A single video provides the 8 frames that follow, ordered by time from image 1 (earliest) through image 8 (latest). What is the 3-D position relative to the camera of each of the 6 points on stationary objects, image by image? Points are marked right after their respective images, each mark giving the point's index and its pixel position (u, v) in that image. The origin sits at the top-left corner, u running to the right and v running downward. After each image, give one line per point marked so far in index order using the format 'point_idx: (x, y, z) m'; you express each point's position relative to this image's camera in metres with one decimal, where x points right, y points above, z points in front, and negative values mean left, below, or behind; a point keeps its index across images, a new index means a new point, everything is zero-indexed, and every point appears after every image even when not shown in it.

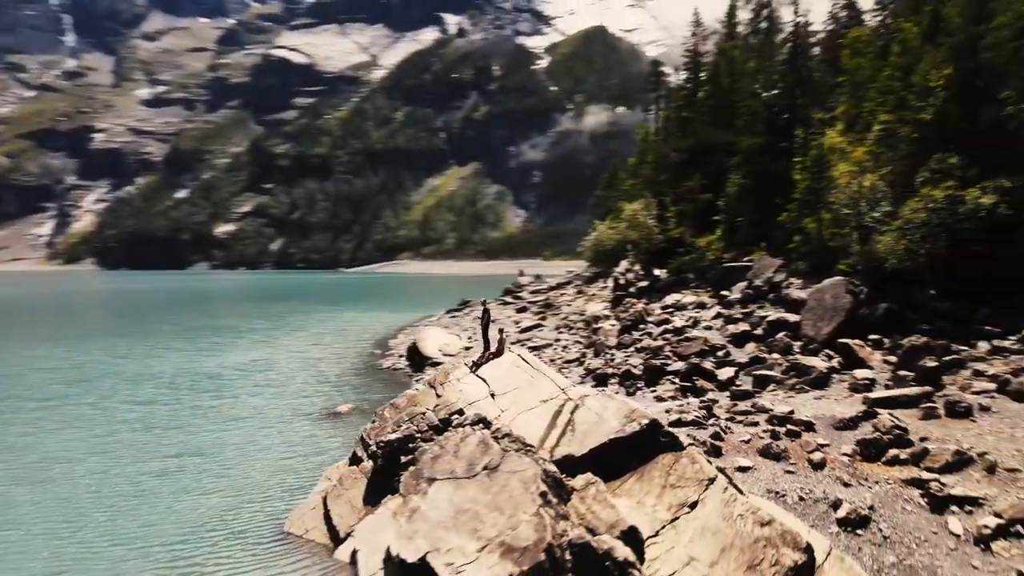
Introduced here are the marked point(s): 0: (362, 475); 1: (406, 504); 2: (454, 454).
0: (-3.8, -4.8, +19.0) m
1: (-2.3, -4.8, +16.3) m
2: (-1.3, -3.9, +17.0) m
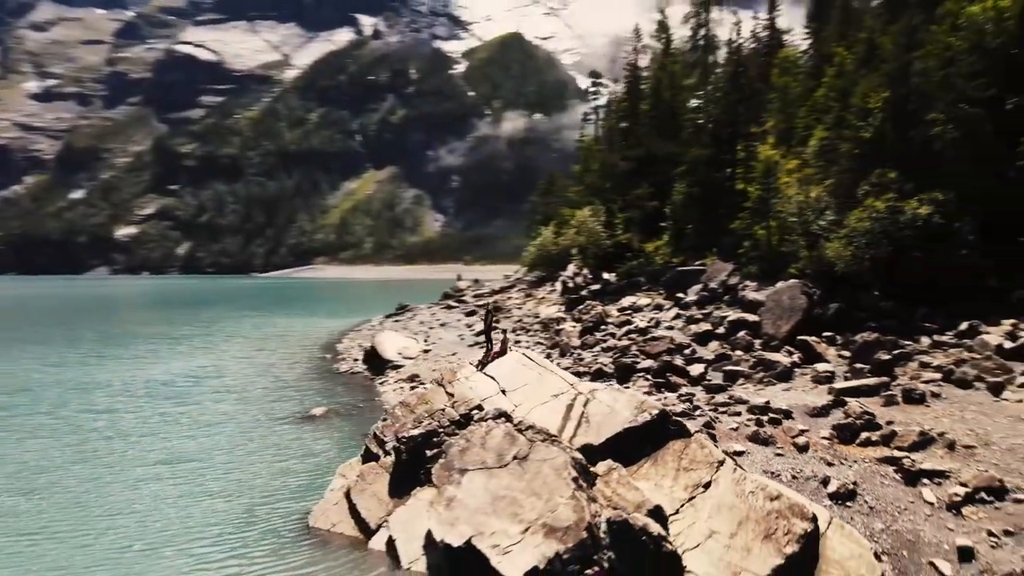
0: (-3.4, -4.9, +19.8) m
1: (-1.6, -4.8, +17.3) m
2: (-0.7, -3.9, +18.1) m
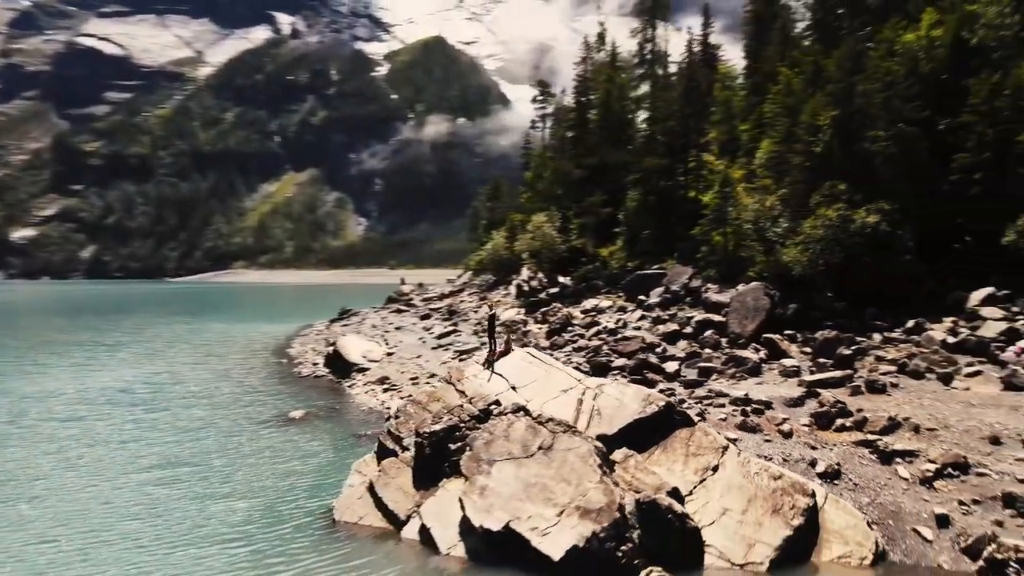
0: (-3.0, -4.9, +20.7) m
1: (-0.9, -4.9, +18.3) m
2: (-0.1, -4.0, +19.3) m
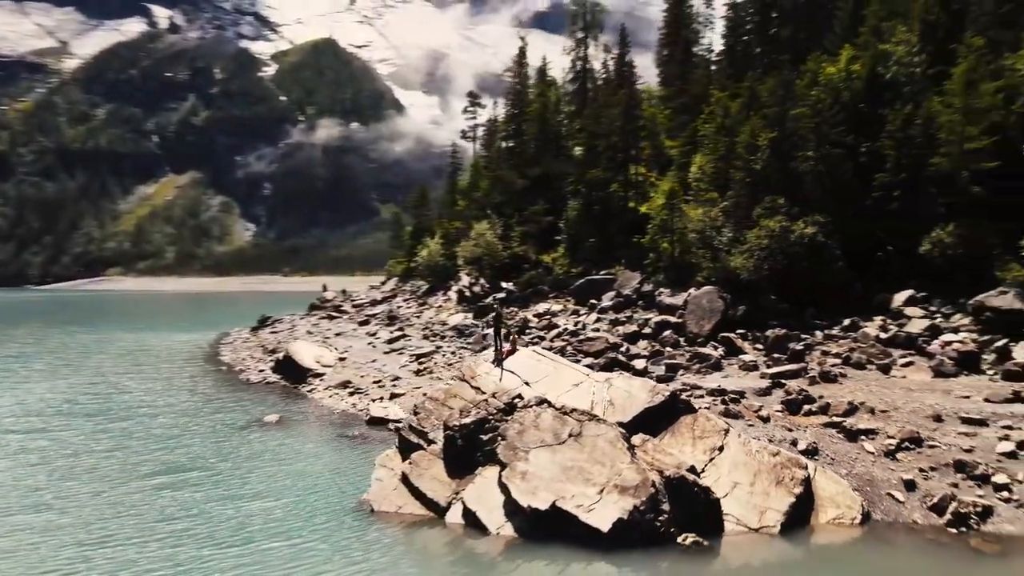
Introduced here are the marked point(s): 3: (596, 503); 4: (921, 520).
0: (-2.3, -5.0, +22.0) m
1: (+0.1, -5.0, +20.0) m
2: (+0.7, -4.0, +21.1) m
3: (+2.2, -5.5, +18.7) m
4: (+11.1, -6.3, +19.7) m
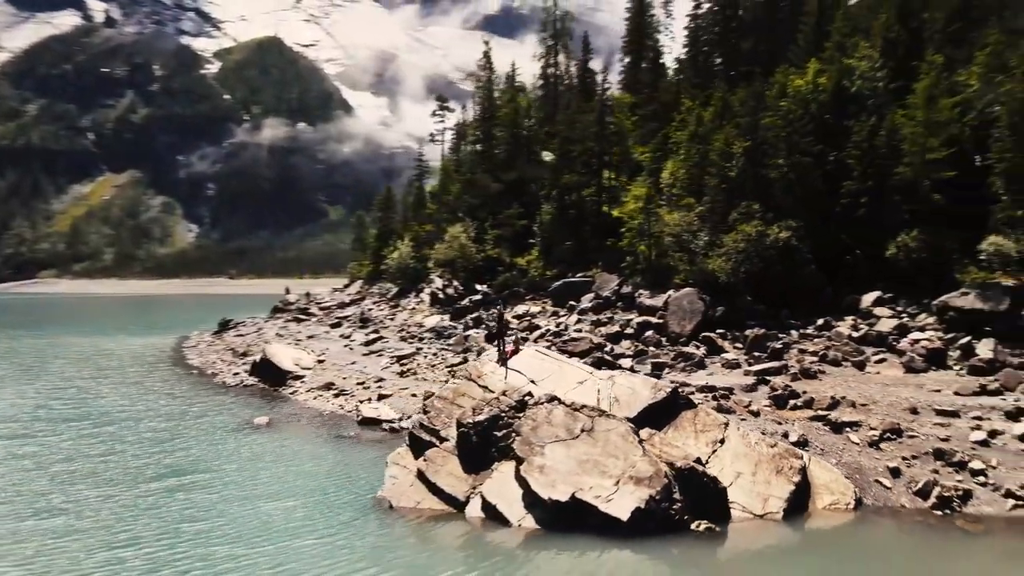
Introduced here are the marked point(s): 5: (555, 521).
0: (-2.0, -5.1, +22.7) m
1: (+0.6, -5.0, +20.8) m
2: (+1.2, -4.1, +21.9) m
3: (+2.8, -5.5, +19.7) m
4: (+11.6, -6.3, +21.3) m
5: (+1.2, -6.3, +19.8) m
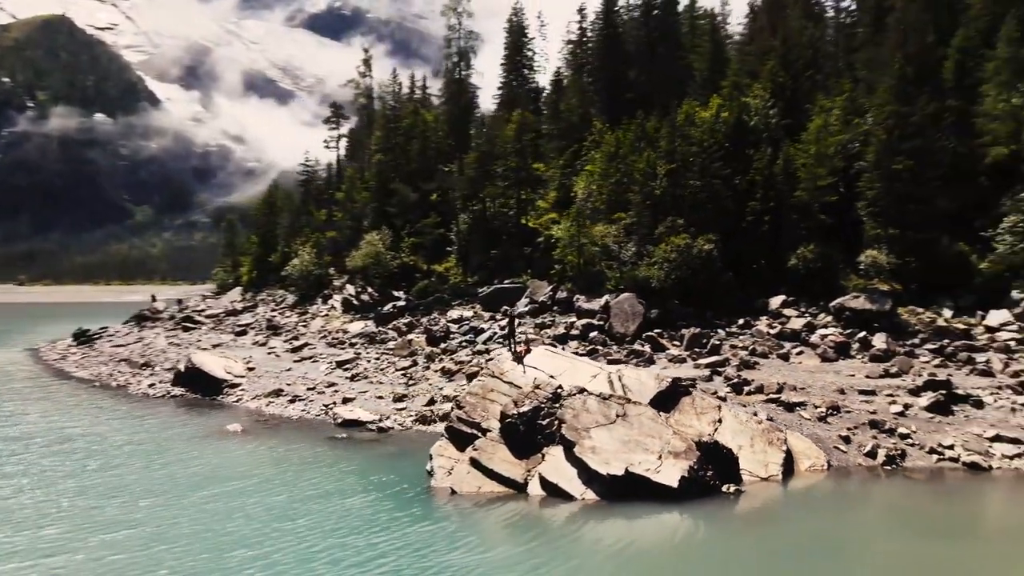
0: (-0.6, -5.3, +25.1) m
1: (+2.3, -5.1, +23.8) m
2: (+2.6, -4.2, +25.1) m
3: (+4.7, -5.7, +23.2) m
4: (+12.9, -6.5, +26.9) m
5: (+3.1, -6.5, +23.0) m
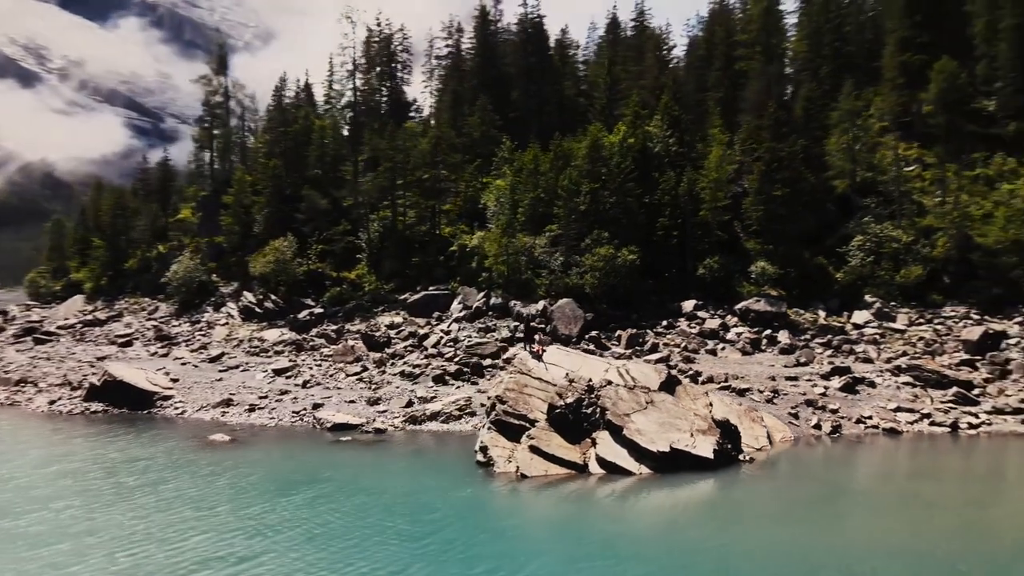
0: (+1.3, -5.4, +27.9) m
1: (+4.4, -5.3, +27.5) m
2: (+4.4, -4.4, +28.8) m
3: (+6.9, -5.8, +27.6) m
4: (+13.8, -6.7, +33.4) m
5: (+5.5, -6.6, +27.0) m
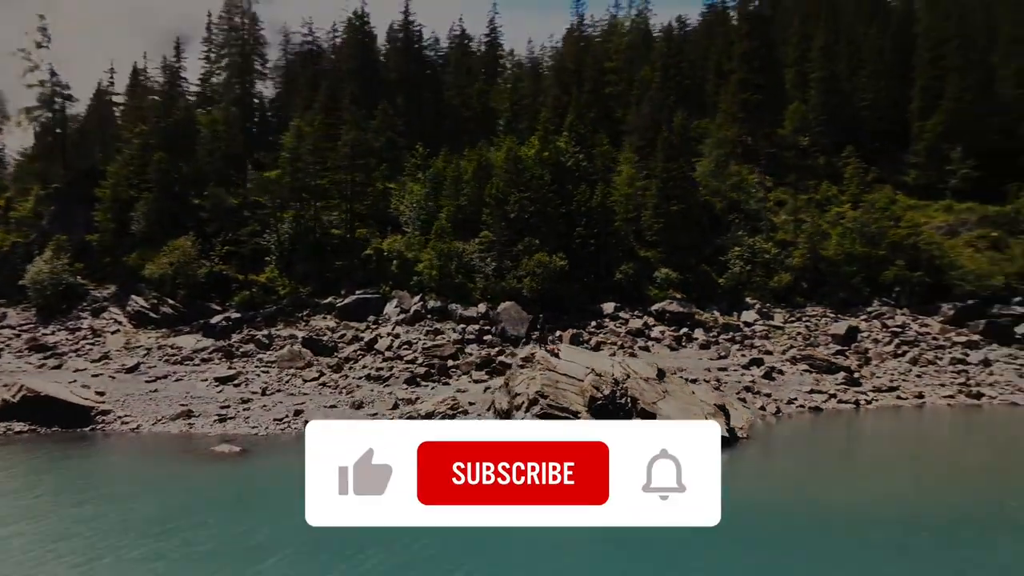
0: (+3.3, -5.6, +30.8) m
1: (+6.4, -5.5, +31.4) m
2: (+5.9, -4.6, +32.6) m
3: (+8.7, -6.0, +32.2) m
4: (+13.5, -6.9, +39.7) m
5: (+7.5, -6.8, +31.1) m
